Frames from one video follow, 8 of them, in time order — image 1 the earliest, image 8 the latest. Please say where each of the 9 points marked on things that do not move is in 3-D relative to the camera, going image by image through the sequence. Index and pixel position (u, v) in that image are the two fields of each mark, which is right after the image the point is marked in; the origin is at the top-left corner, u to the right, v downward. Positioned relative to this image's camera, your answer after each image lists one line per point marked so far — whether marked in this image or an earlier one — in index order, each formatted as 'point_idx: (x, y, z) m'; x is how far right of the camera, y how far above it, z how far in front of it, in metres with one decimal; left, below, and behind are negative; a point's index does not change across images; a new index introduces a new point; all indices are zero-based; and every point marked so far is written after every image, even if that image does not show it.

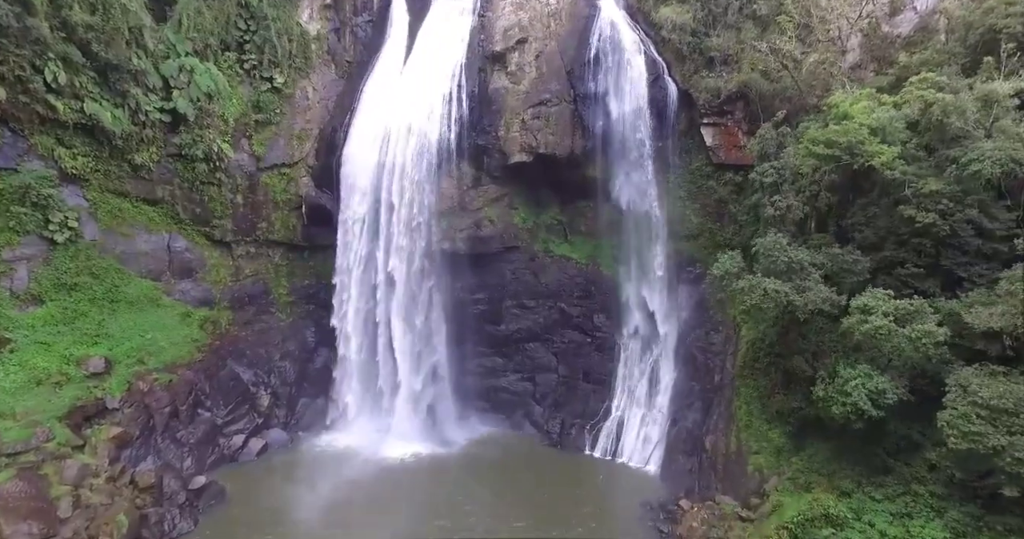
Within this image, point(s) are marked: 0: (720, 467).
0: (+4.9, -4.7, +12.9) m
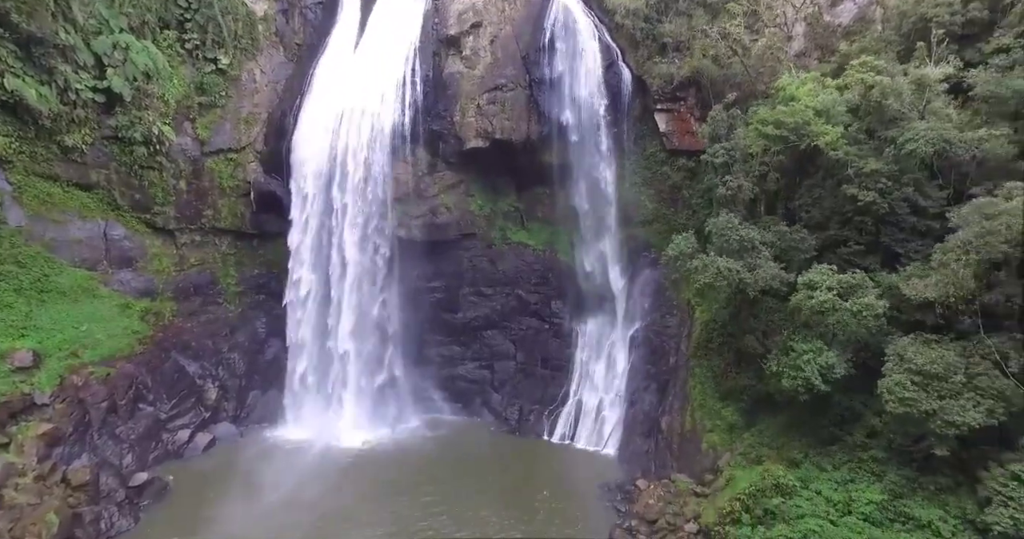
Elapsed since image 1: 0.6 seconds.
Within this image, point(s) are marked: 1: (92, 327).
0: (+3.9, -4.3, +13.1) m
1: (-11.0, -1.5, +14.0) m
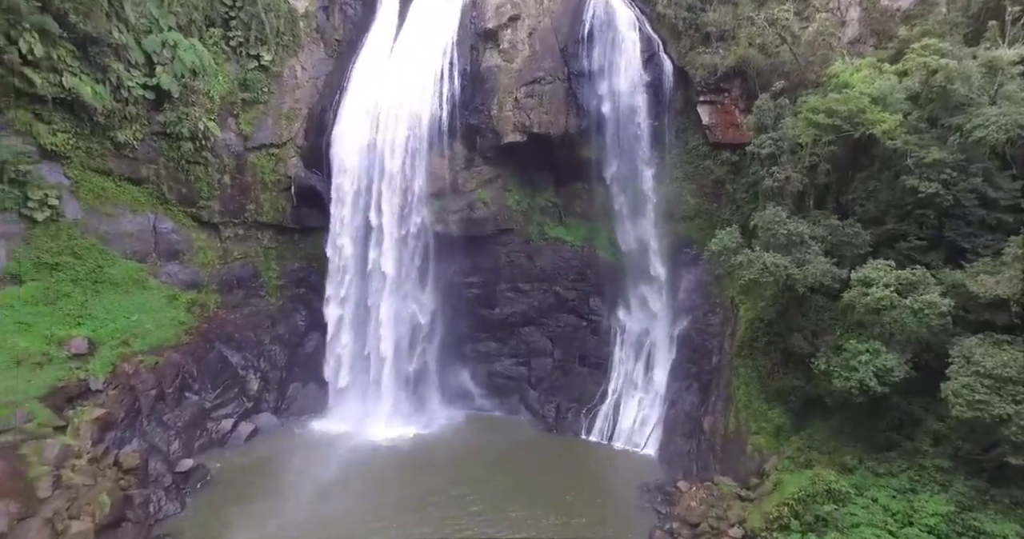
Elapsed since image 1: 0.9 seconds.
0: (+4.8, -4.2, +12.6) m
1: (-10.0, -1.3, +14.4) m
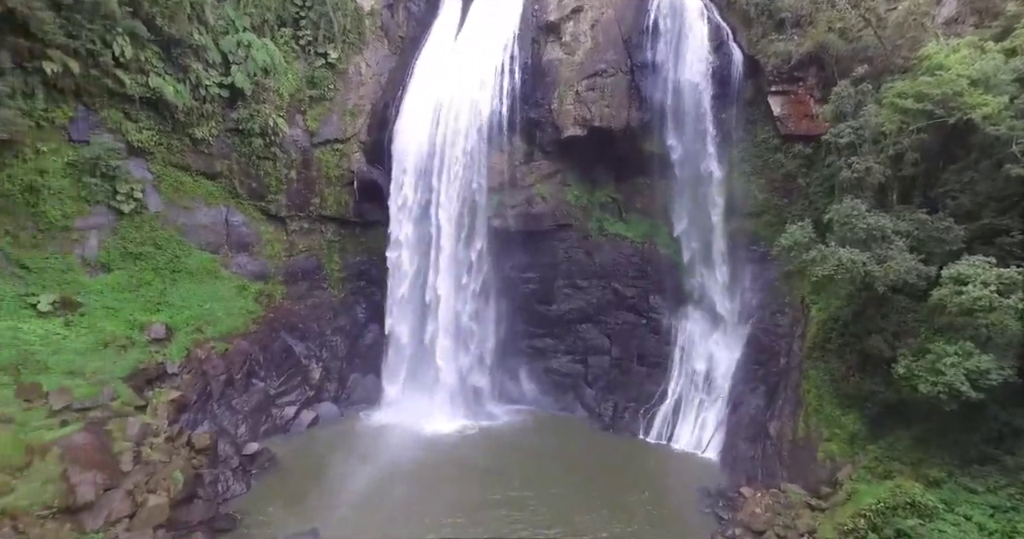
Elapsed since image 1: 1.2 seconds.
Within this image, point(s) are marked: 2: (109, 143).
0: (+6.1, -4.1, +11.9) m
1: (-8.4, -1.0, +15.1) m
2: (-10.6, +3.3, +14.1) m
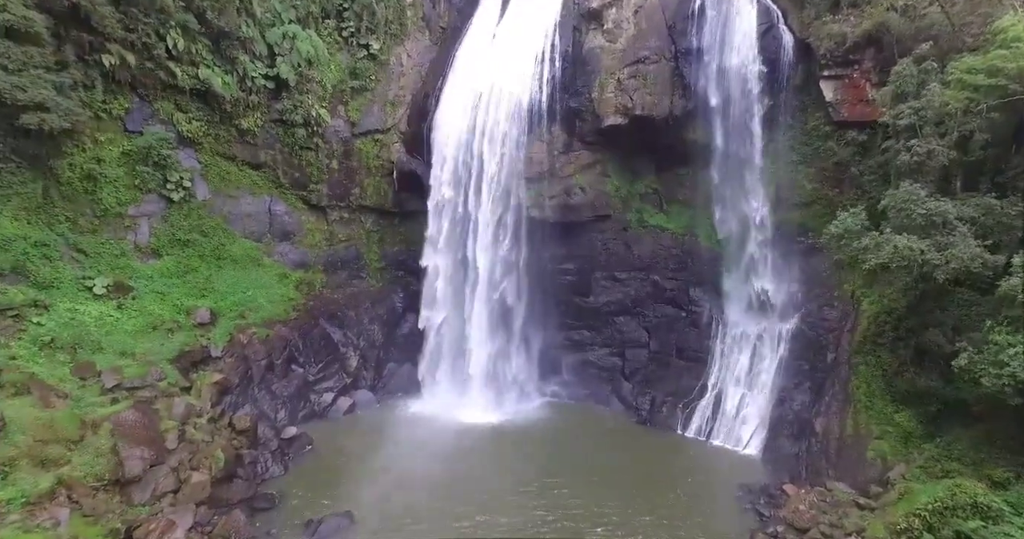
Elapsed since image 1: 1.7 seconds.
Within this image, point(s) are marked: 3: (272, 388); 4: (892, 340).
0: (+6.9, -3.9, +11.3) m
1: (-7.4, -0.7, +15.4) m
2: (-9.6, +3.7, +14.6) m
3: (-6.4, -3.2, +14.3) m
4: (+7.9, -1.5, +11.0) m
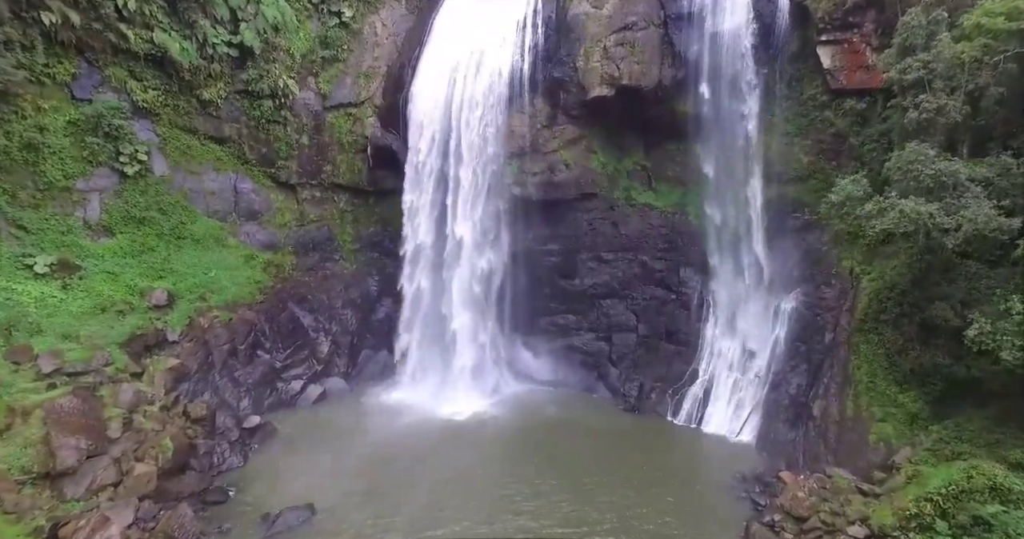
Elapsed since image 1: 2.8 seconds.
0: (+6.4, -3.4, +10.6) m
1: (-7.9, -0.1, +14.4) m
2: (-10.1, +4.3, +13.5) m
3: (-6.9, -2.6, +13.3) m
4: (+7.4, -0.9, +10.3) m
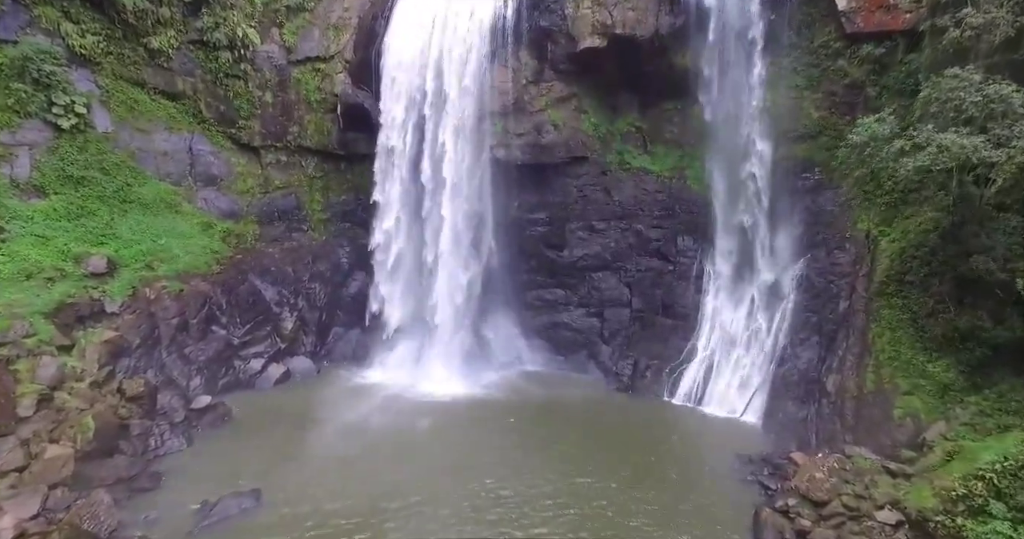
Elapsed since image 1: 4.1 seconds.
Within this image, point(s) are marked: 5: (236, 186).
0: (+6.0, -2.6, +9.4) m
1: (-8.3, +0.7, +13.0) m
2: (-10.6, +5.1, +12.0) m
3: (-7.4, -1.8, +12.0) m
4: (+7.0, -0.2, +9.1) m
5: (-7.6, +2.3, +14.6) m
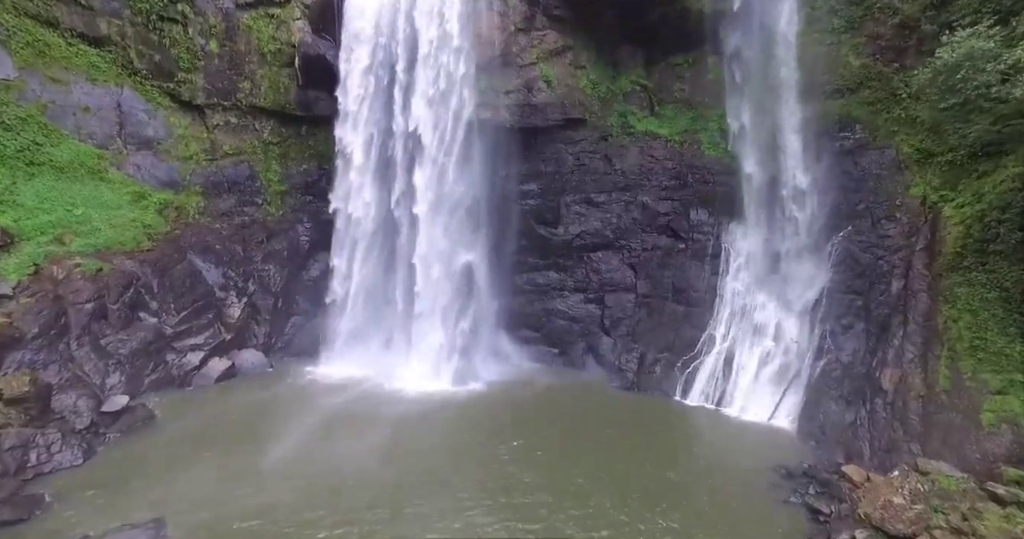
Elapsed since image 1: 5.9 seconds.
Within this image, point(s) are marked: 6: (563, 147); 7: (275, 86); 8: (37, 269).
0: (+5.8, -2.1, +7.5) m
1: (-8.6, +1.2, +10.9) m
2: (-10.8, +5.5, +9.8) m
3: (-7.6, -1.4, +9.9) m
4: (+6.8, +0.3, +7.2) m
5: (-7.9, +2.8, +12.5) m
6: (+1.2, +2.9, +12.5) m
7: (-5.9, +4.6, +13.5) m
8: (-8.5, +0.1, +9.4) m
